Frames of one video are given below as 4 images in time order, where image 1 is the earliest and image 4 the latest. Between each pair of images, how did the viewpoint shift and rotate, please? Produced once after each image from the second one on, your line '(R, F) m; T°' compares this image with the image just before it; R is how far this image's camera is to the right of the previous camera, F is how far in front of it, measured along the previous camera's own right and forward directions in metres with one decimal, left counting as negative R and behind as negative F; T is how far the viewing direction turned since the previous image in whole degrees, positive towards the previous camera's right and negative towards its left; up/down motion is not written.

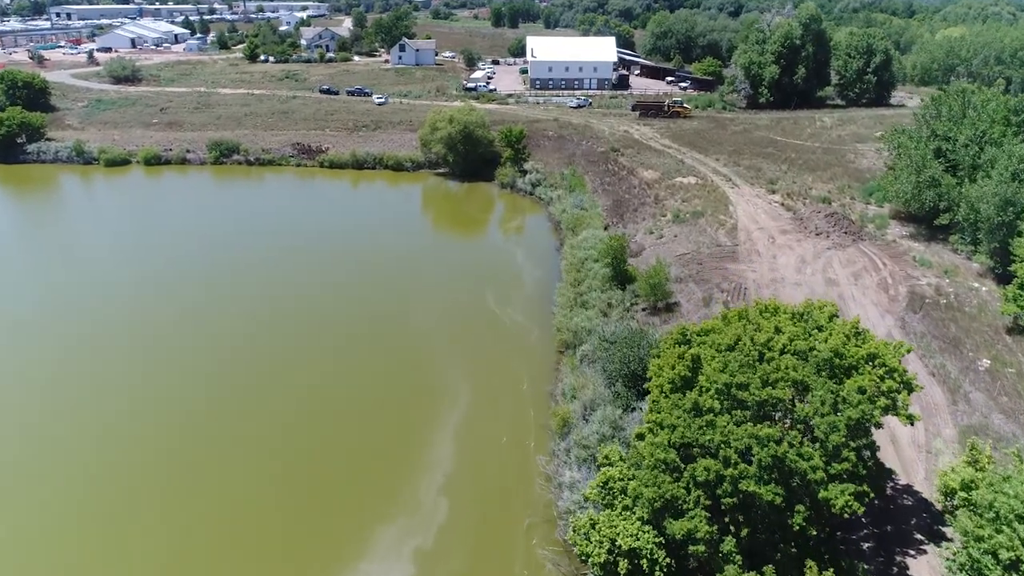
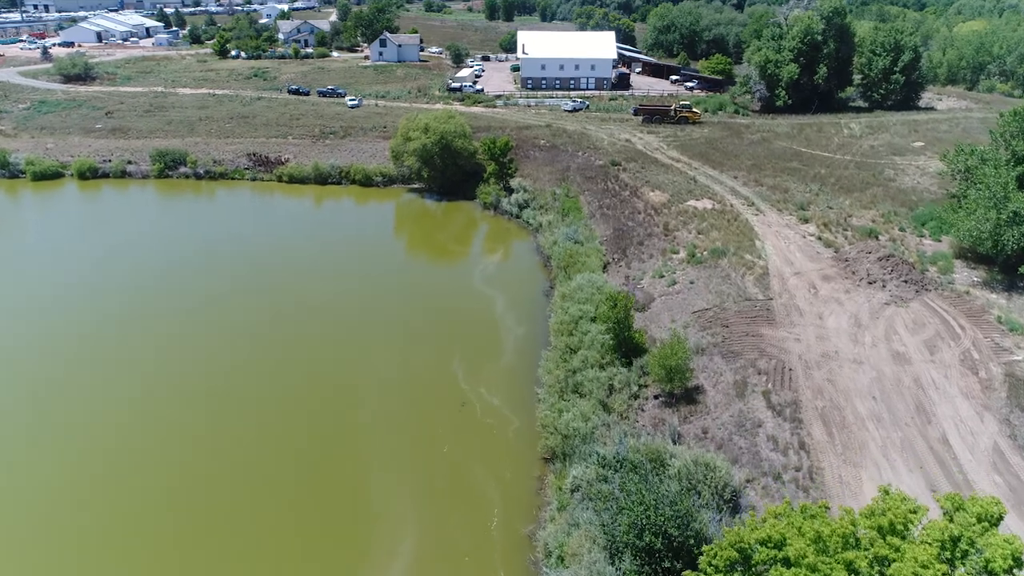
(+0.9, +7.5) m; 0°
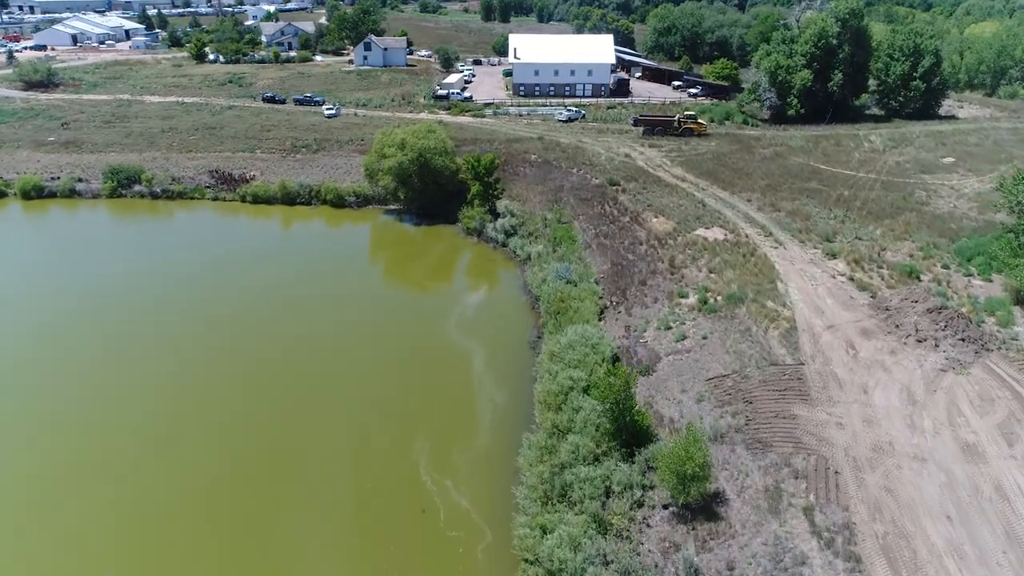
(+0.8, +5.0) m; 0°
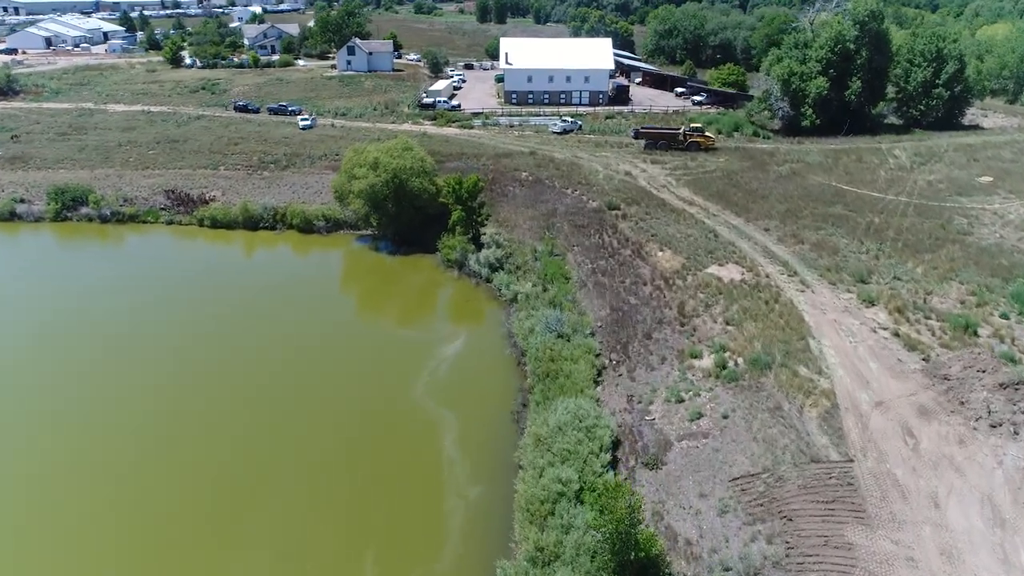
(+0.7, +4.9) m; 0°
